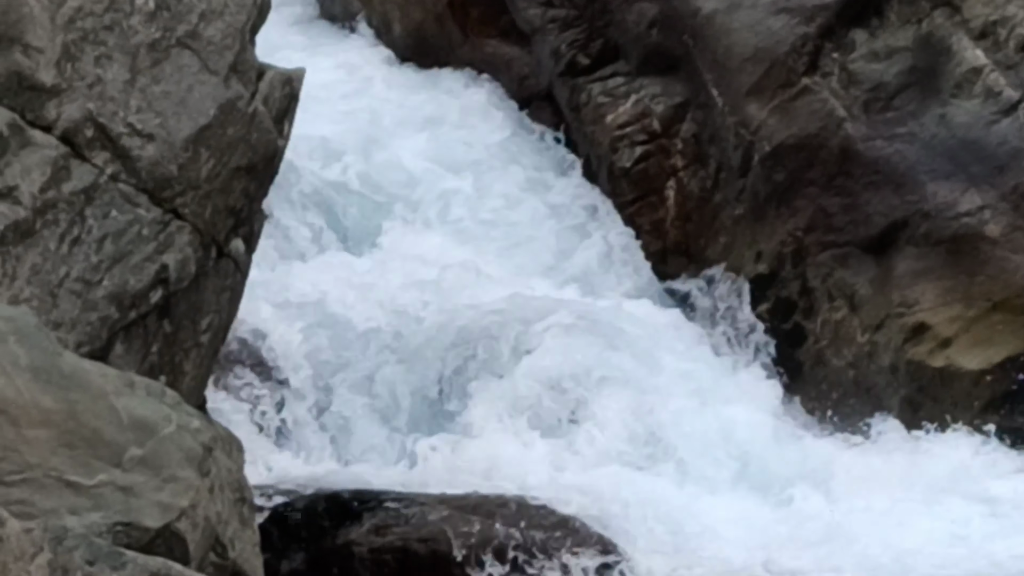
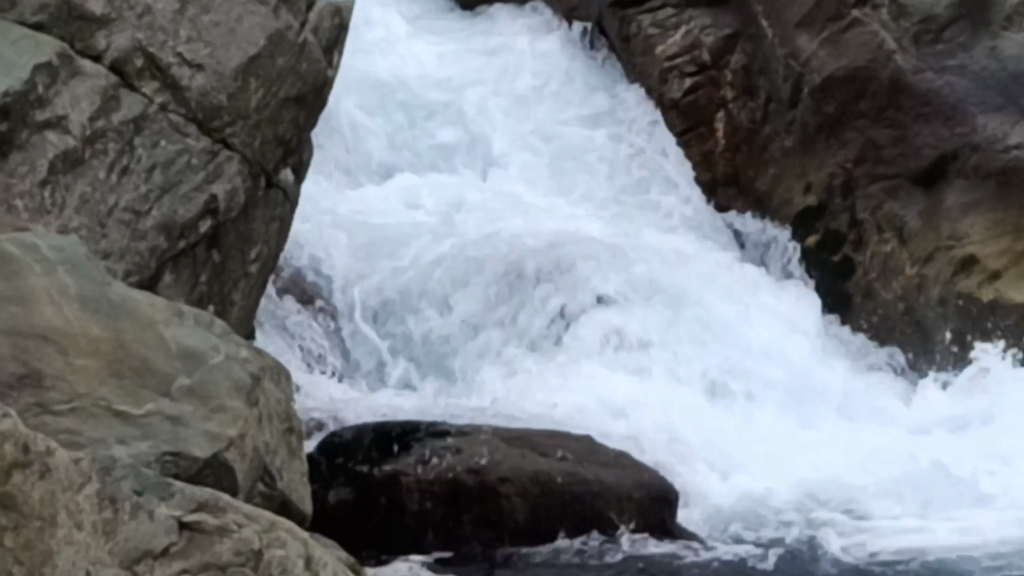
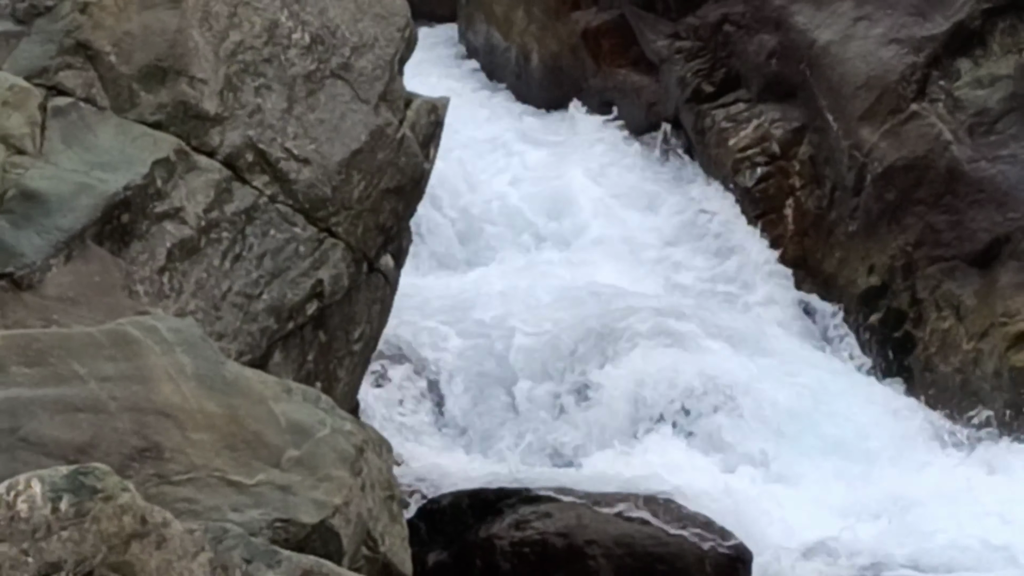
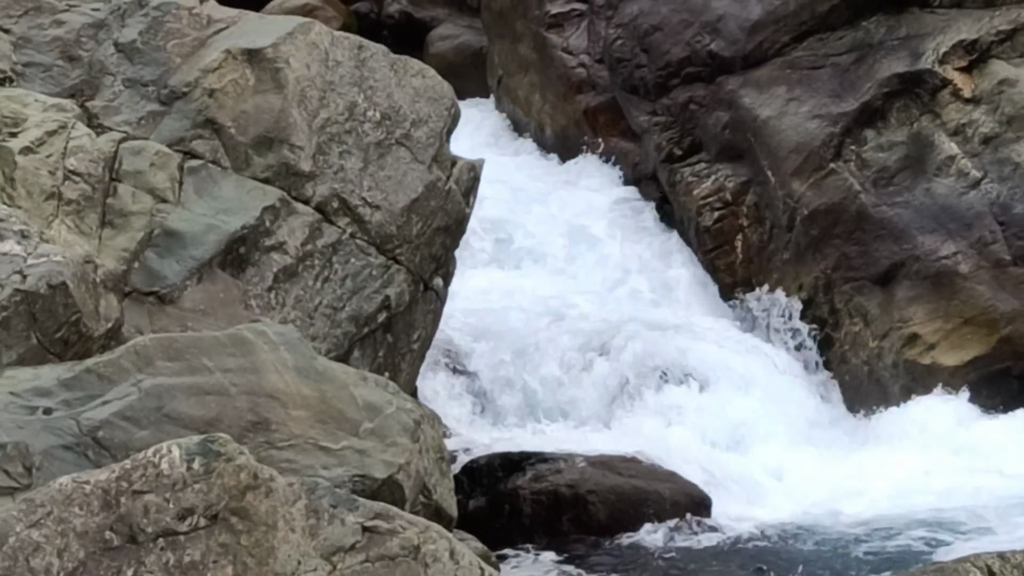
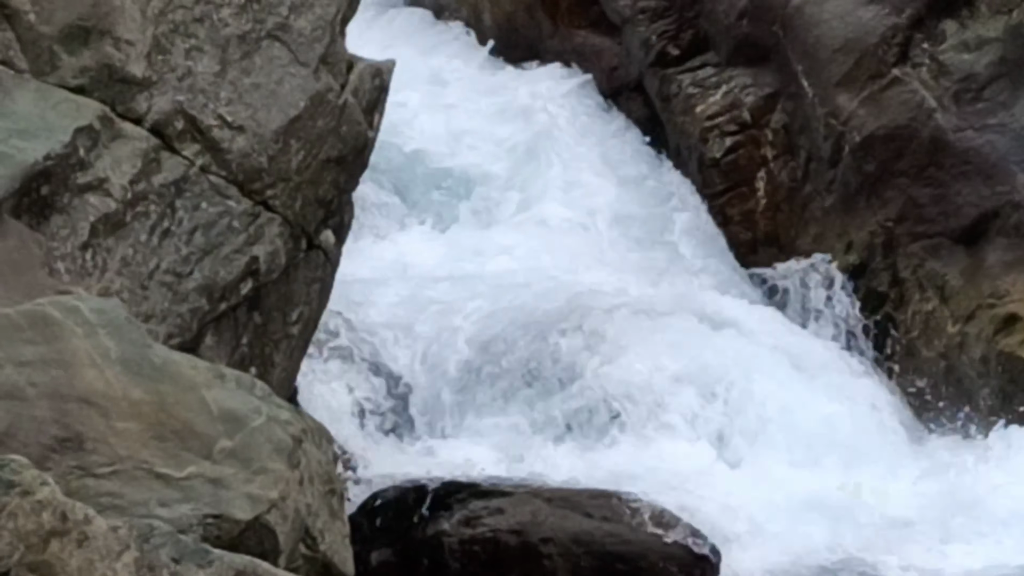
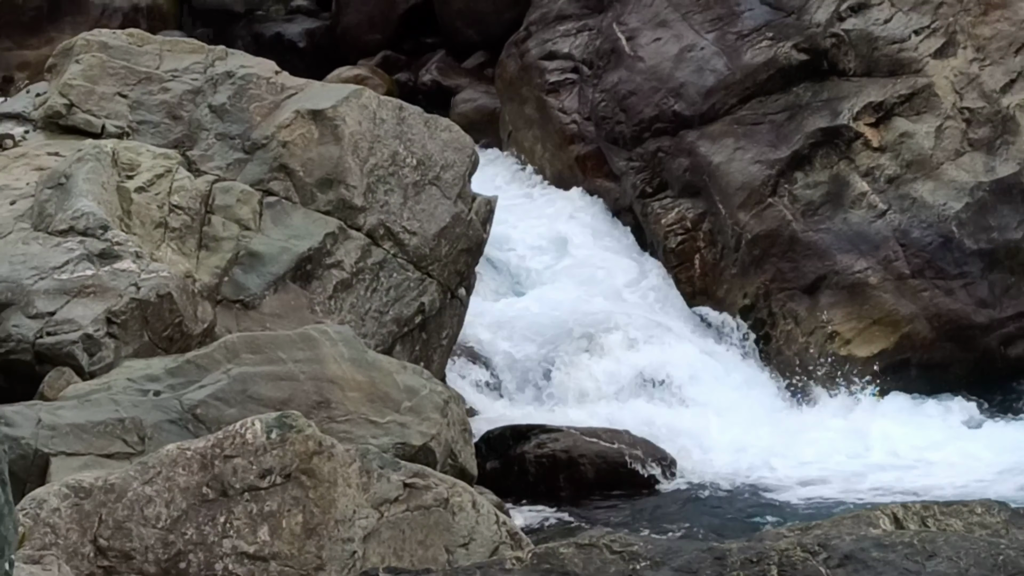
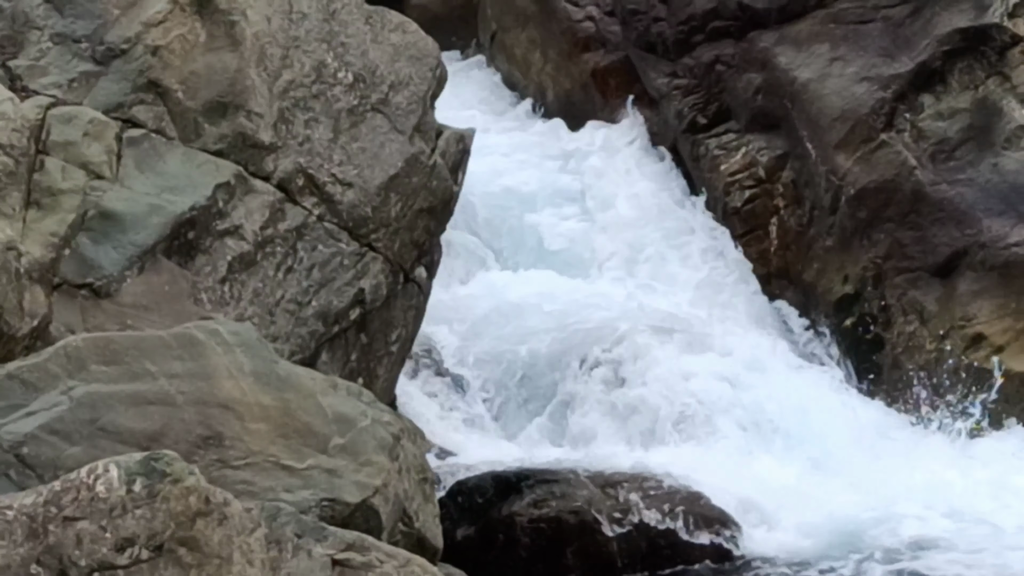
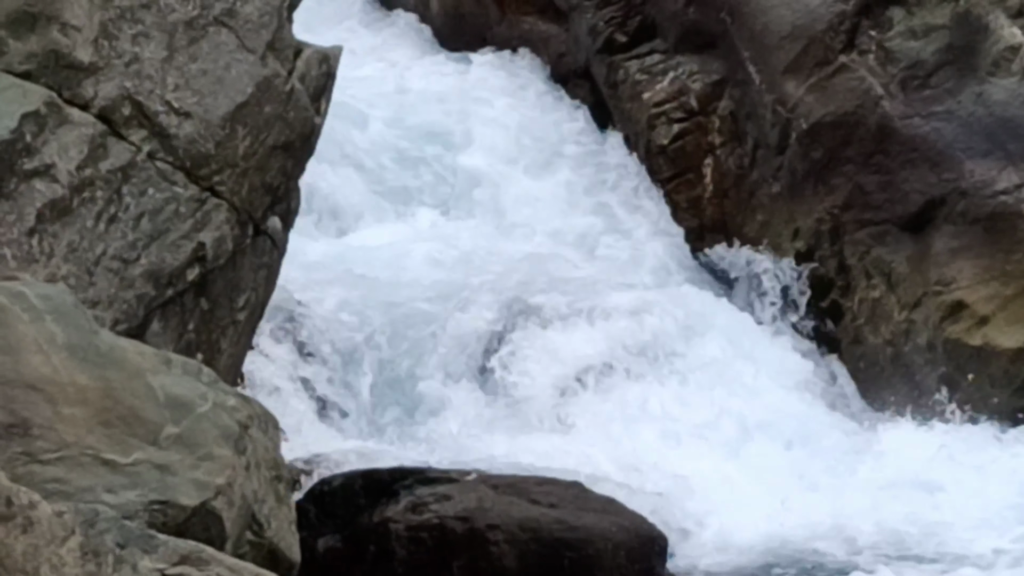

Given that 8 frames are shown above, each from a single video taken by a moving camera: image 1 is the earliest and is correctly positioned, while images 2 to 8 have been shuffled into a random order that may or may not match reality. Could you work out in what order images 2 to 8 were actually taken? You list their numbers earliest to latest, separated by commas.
2, 8, 5, 3, 7, 4, 6
